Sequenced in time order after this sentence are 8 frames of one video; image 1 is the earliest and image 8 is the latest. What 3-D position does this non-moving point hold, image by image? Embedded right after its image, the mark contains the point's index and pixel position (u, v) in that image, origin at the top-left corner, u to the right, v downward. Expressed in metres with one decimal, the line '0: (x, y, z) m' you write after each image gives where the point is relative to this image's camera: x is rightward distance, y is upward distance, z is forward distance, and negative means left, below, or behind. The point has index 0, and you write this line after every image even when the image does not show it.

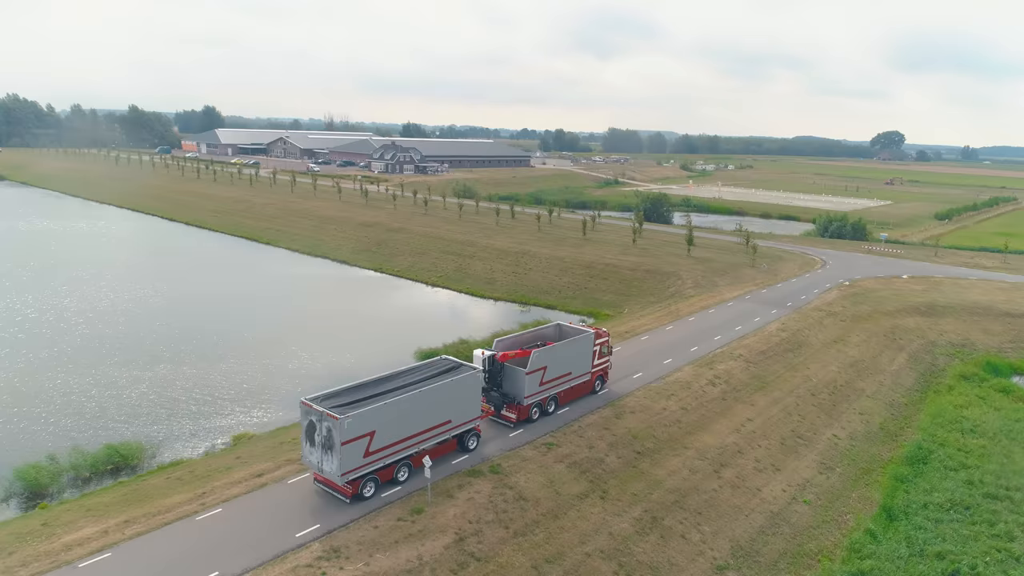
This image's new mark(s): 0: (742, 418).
0: (+5.6, -3.2, +17.8) m
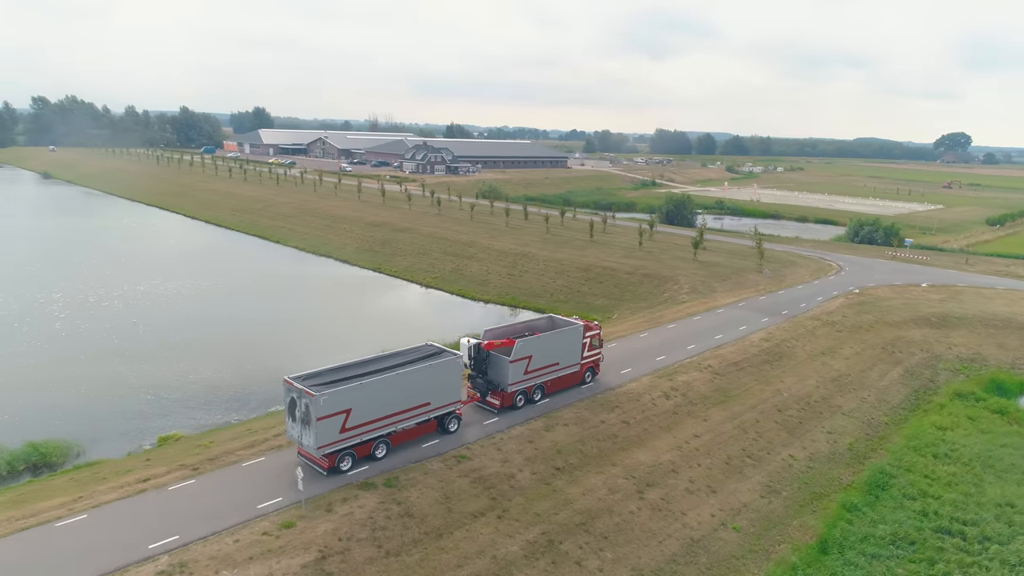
0: (+4.0, -3.4, +16.6) m
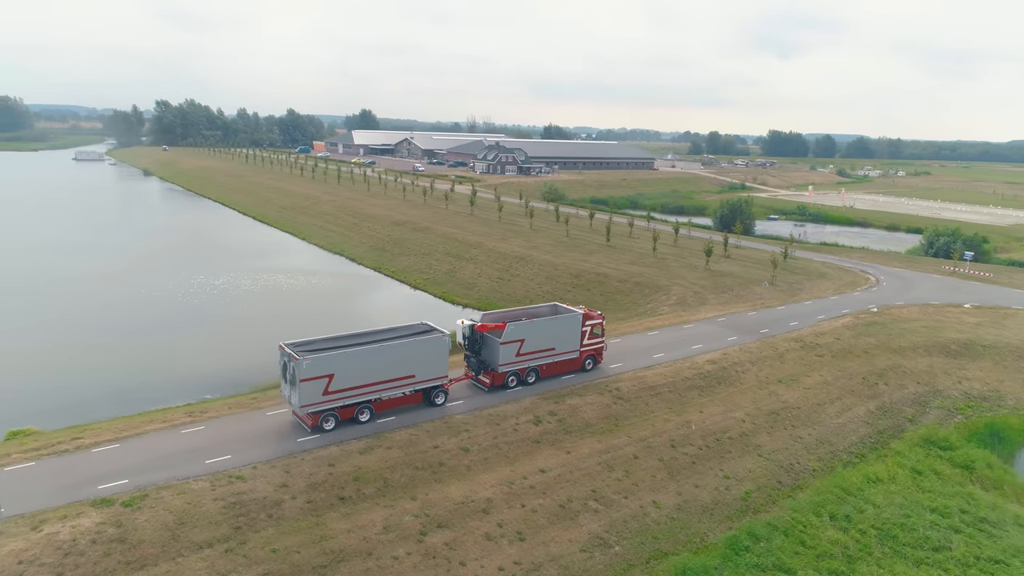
0: (+0.4, -3.6, +14.4) m
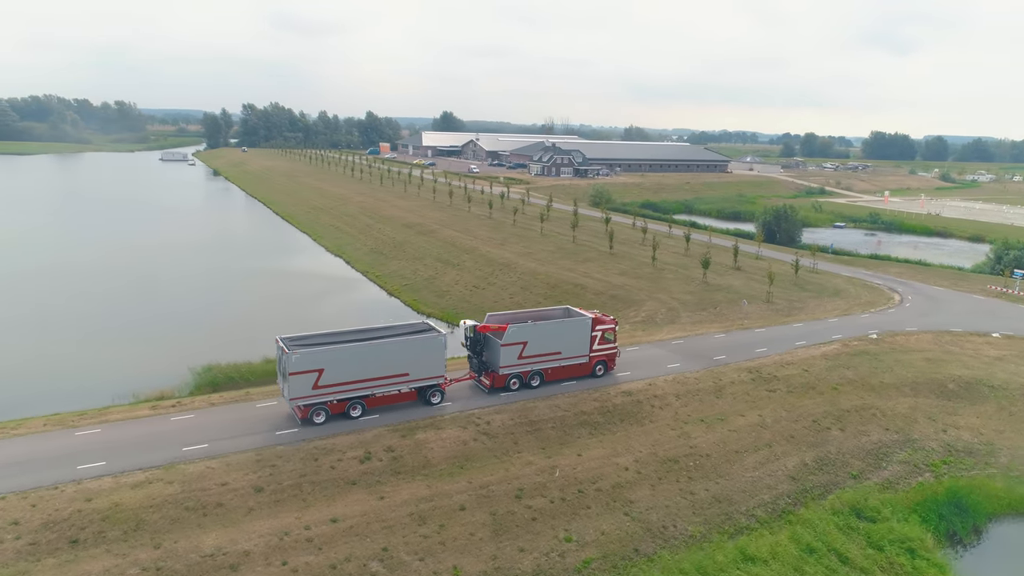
0: (-3.2, -3.9, +12.4) m
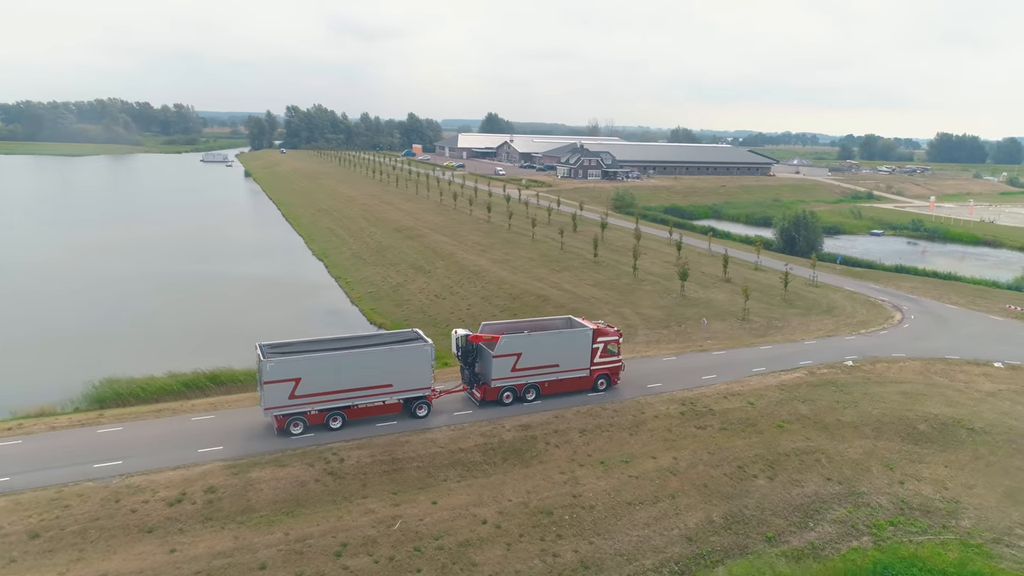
0: (-6.1, -4.2, +10.7) m
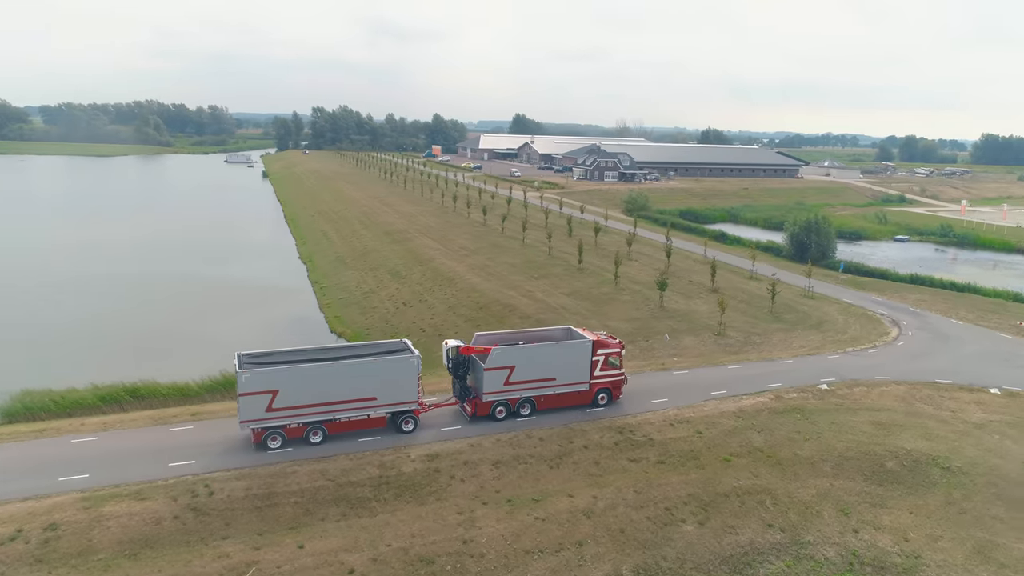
0: (-8.2, -4.4, +9.5) m
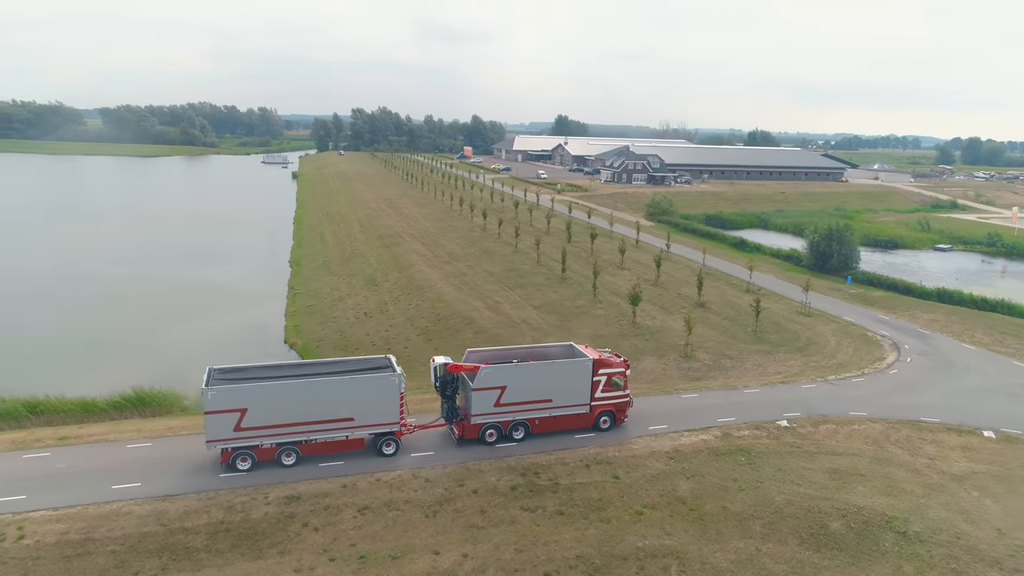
0: (-10.7, -4.6, +8.3) m
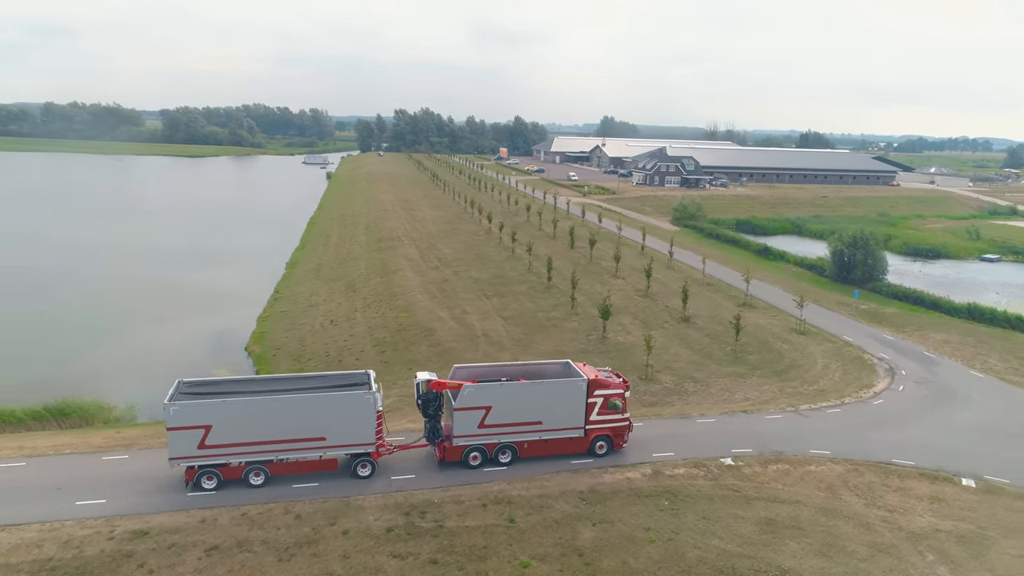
0: (-13.0, -4.7, +7.7) m
